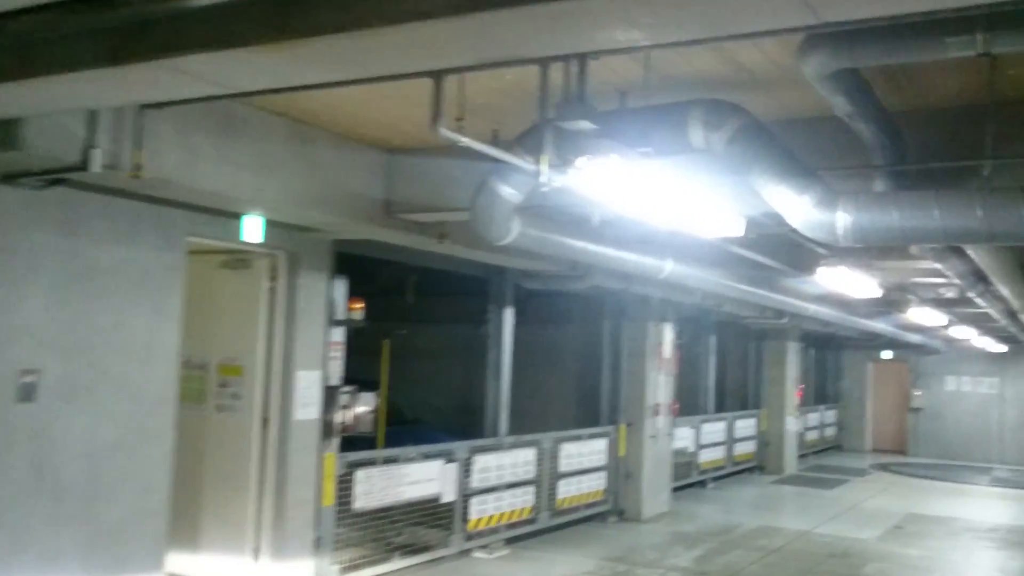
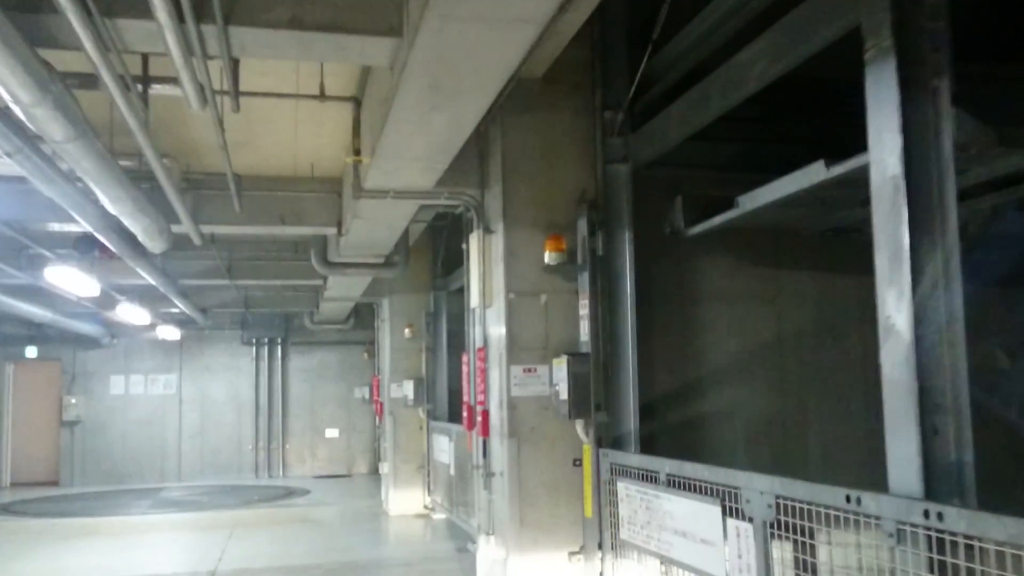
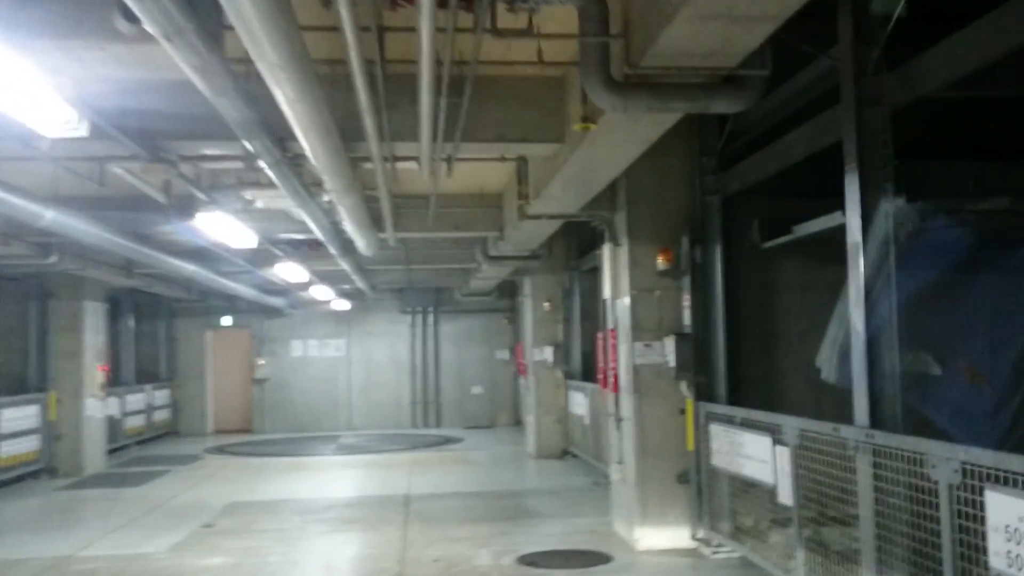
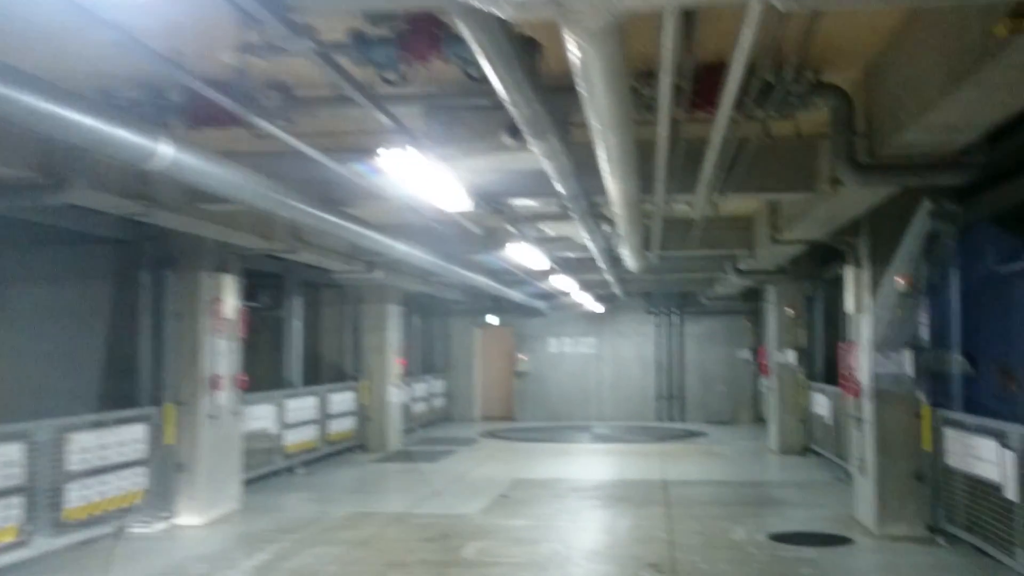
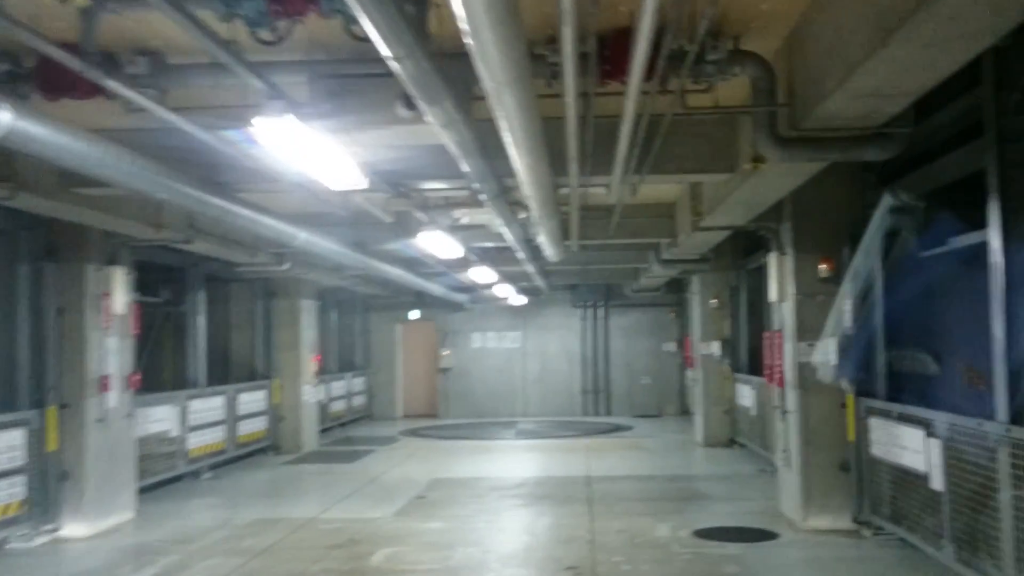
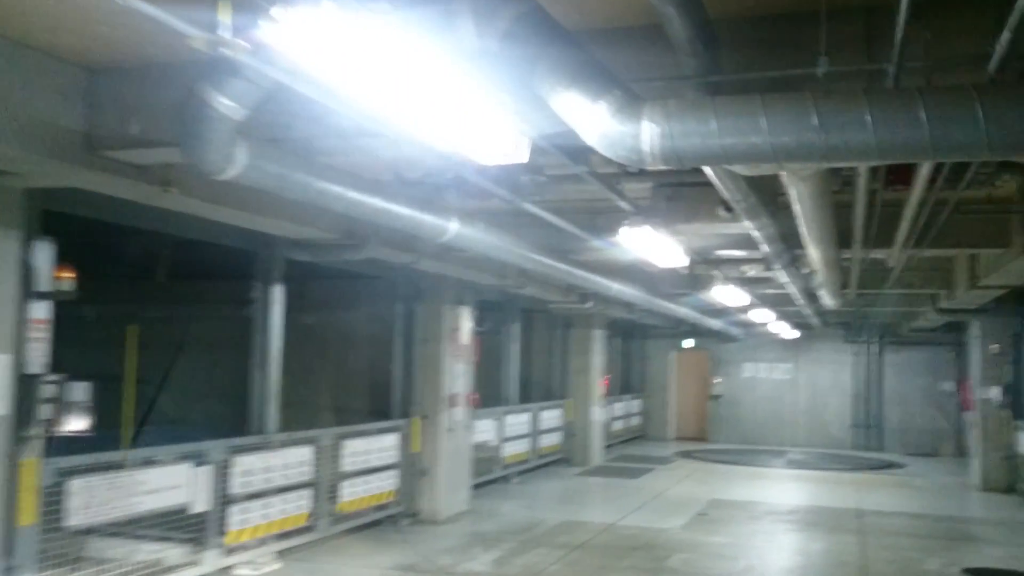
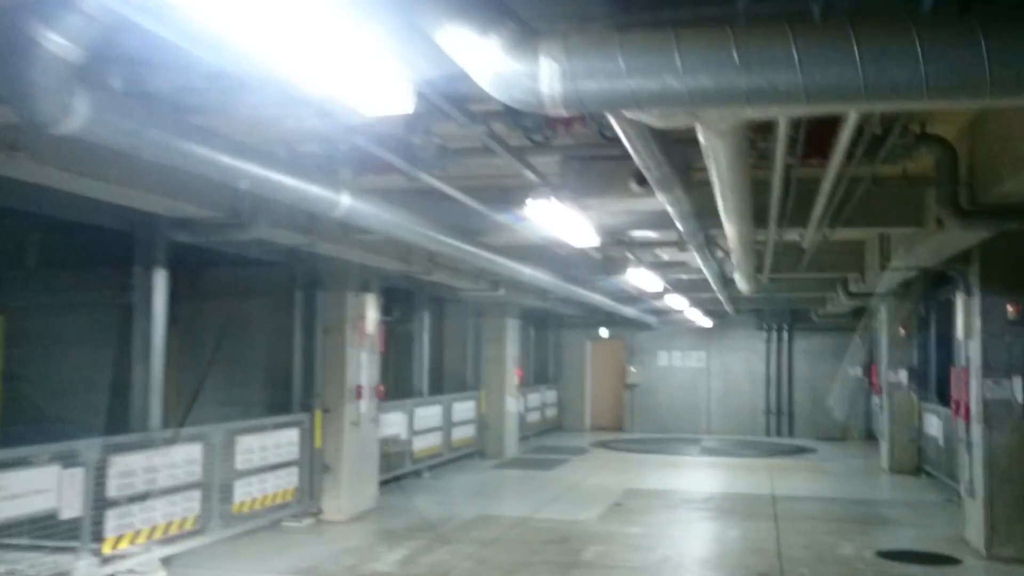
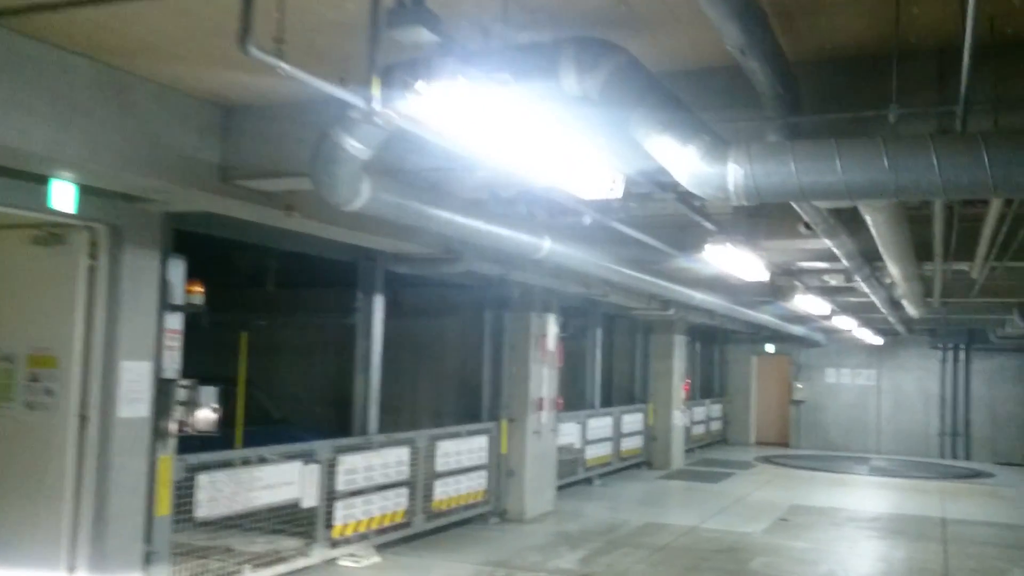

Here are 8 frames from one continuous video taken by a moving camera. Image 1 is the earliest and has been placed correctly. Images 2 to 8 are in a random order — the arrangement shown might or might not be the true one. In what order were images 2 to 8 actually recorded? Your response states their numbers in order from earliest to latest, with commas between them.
8, 6, 7, 4, 5, 3, 2
